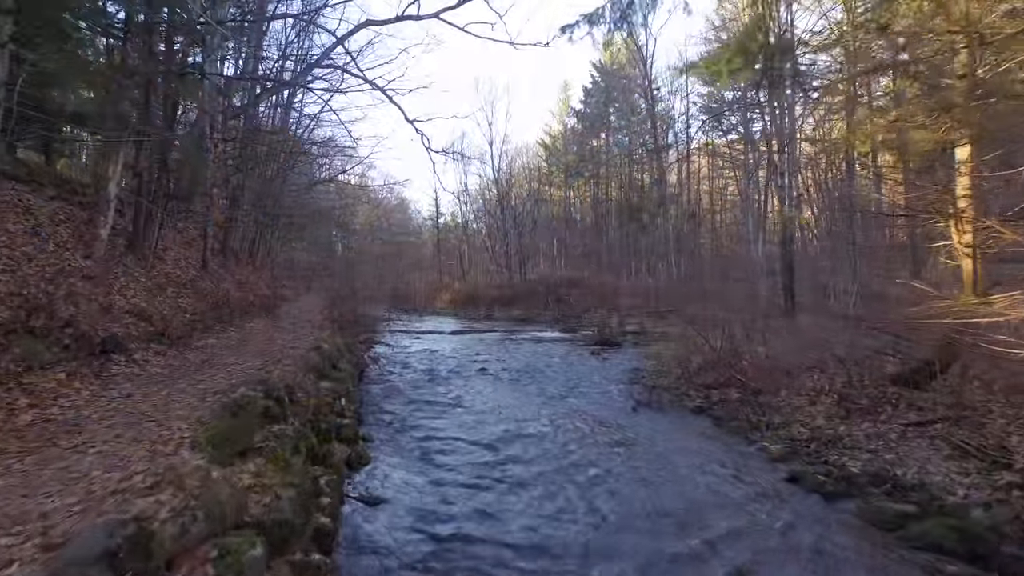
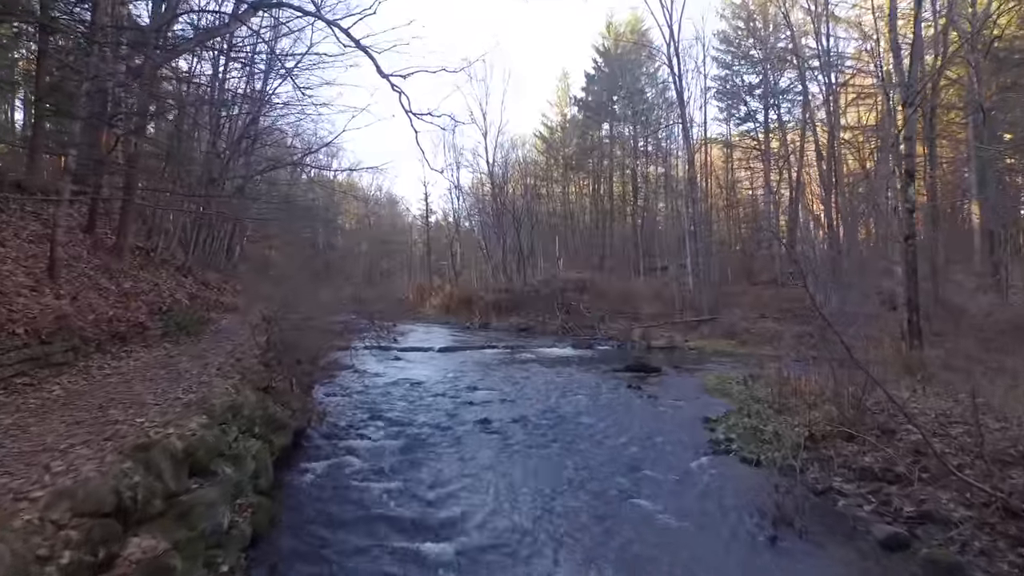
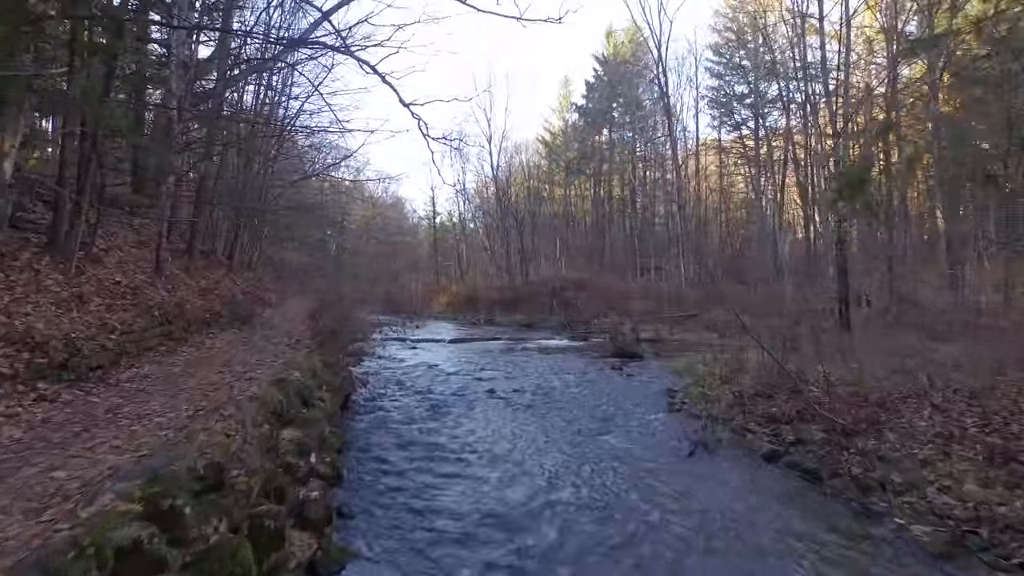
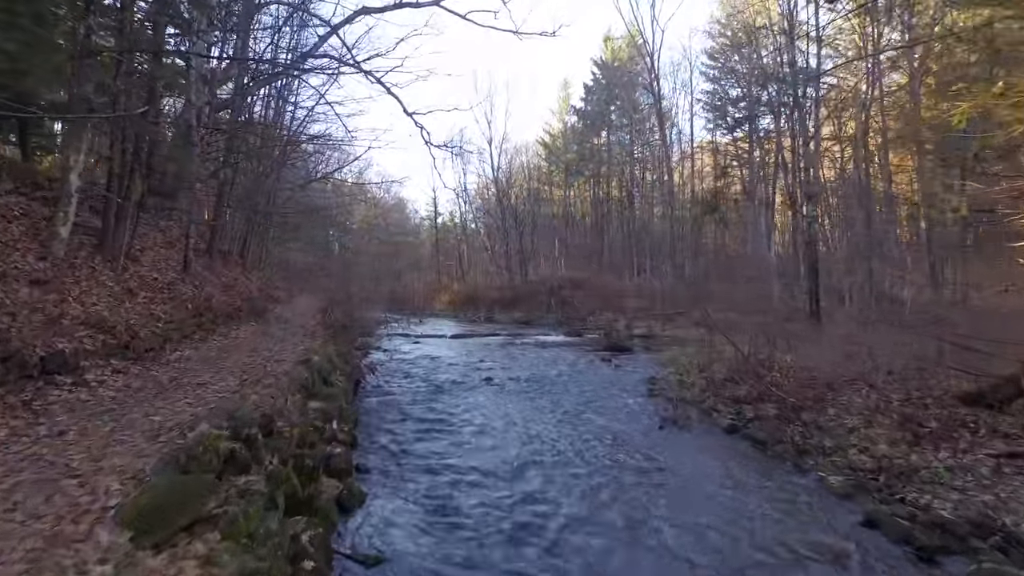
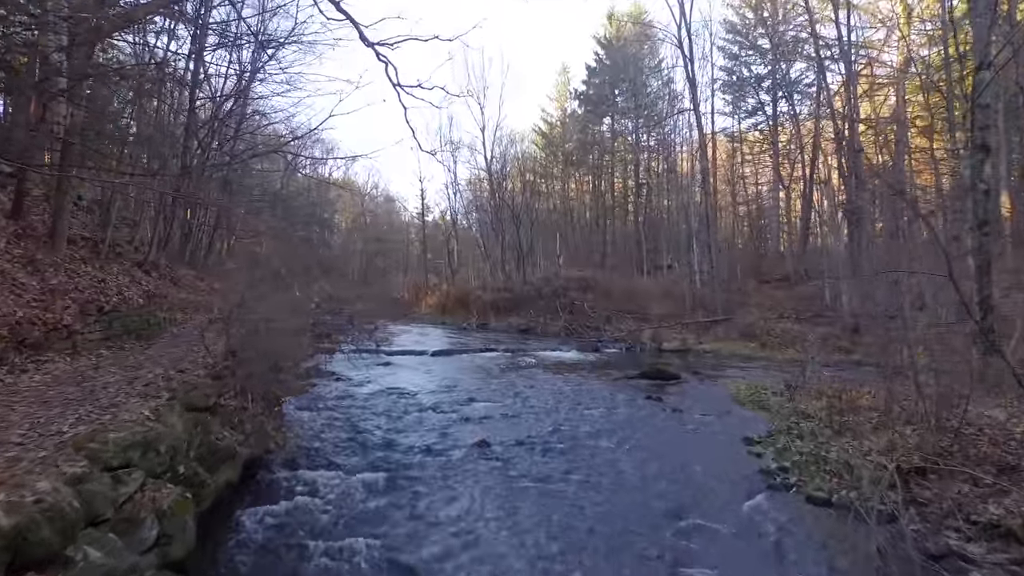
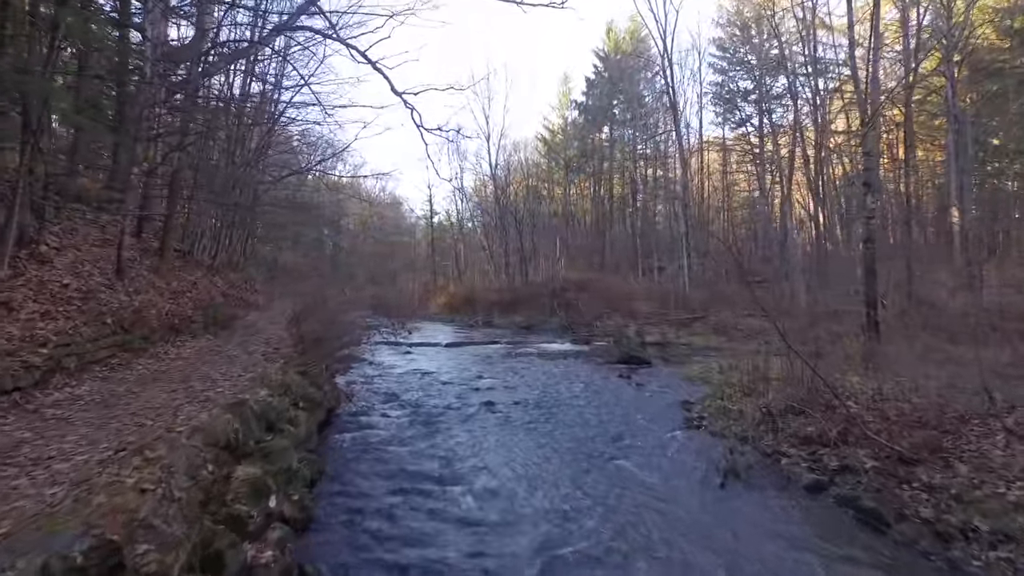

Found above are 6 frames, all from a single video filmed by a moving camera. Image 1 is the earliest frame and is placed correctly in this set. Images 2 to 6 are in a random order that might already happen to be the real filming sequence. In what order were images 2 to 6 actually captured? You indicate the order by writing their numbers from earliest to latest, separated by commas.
4, 3, 6, 2, 5
